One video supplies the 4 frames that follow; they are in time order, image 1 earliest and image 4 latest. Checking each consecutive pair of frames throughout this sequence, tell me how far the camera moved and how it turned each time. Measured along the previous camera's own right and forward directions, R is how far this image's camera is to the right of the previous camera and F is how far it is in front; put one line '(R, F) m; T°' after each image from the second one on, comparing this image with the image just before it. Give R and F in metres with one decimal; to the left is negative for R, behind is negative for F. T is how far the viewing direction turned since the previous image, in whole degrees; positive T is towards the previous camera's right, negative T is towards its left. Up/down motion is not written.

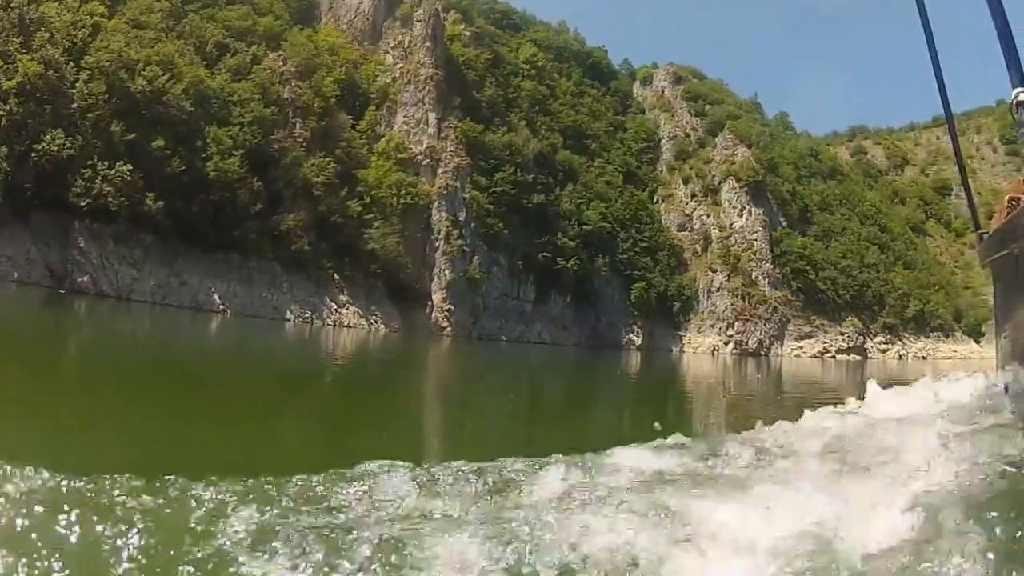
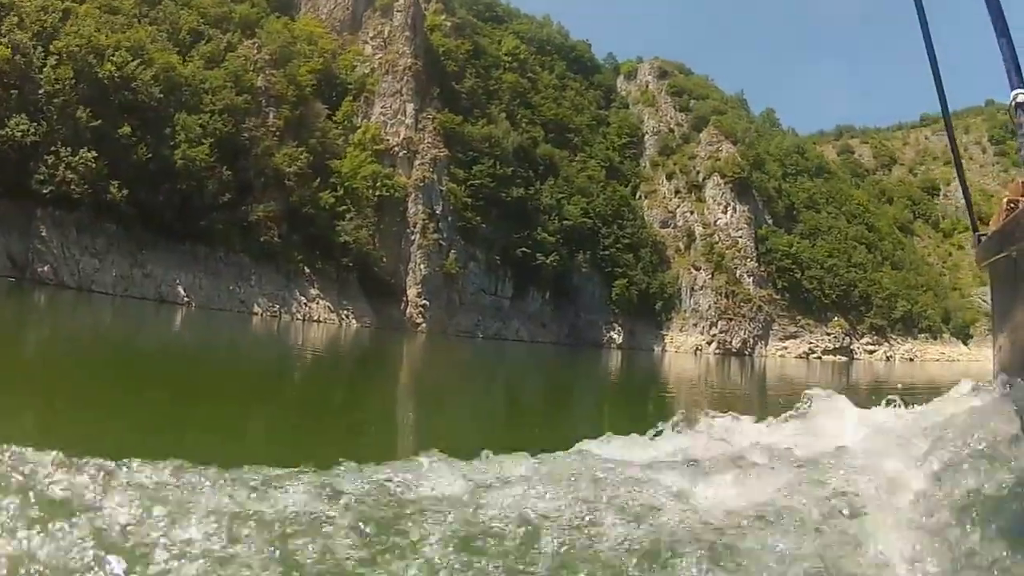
(+0.3, +1.4) m; +1°
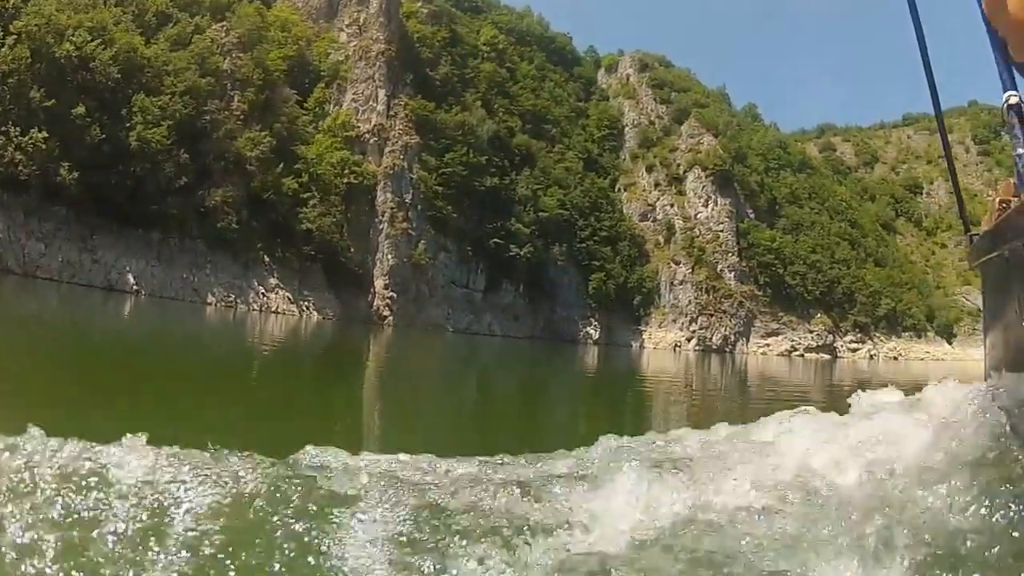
(+0.6, +1.7) m; +1°
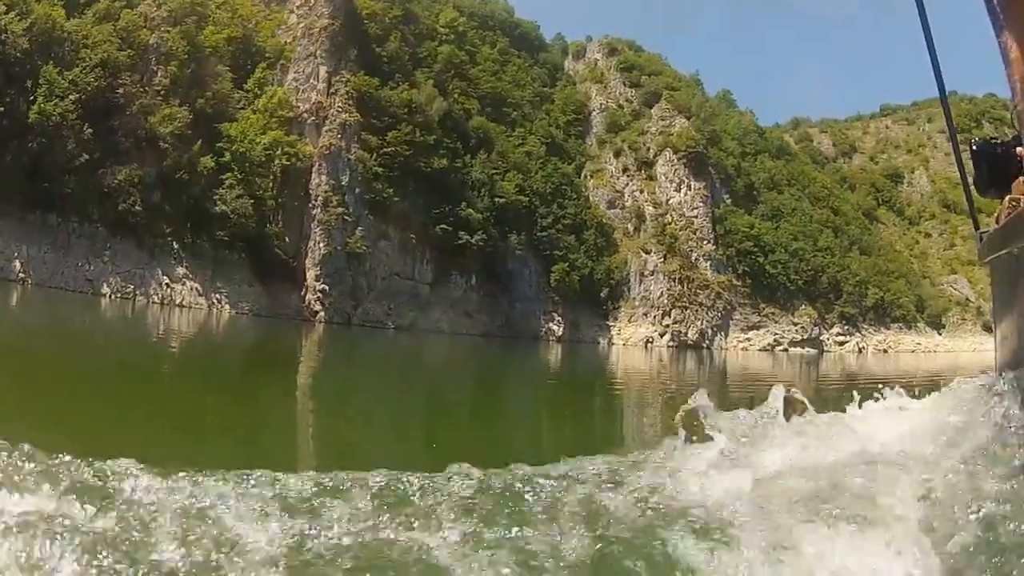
(+1.4, +4.4) m; +1°
